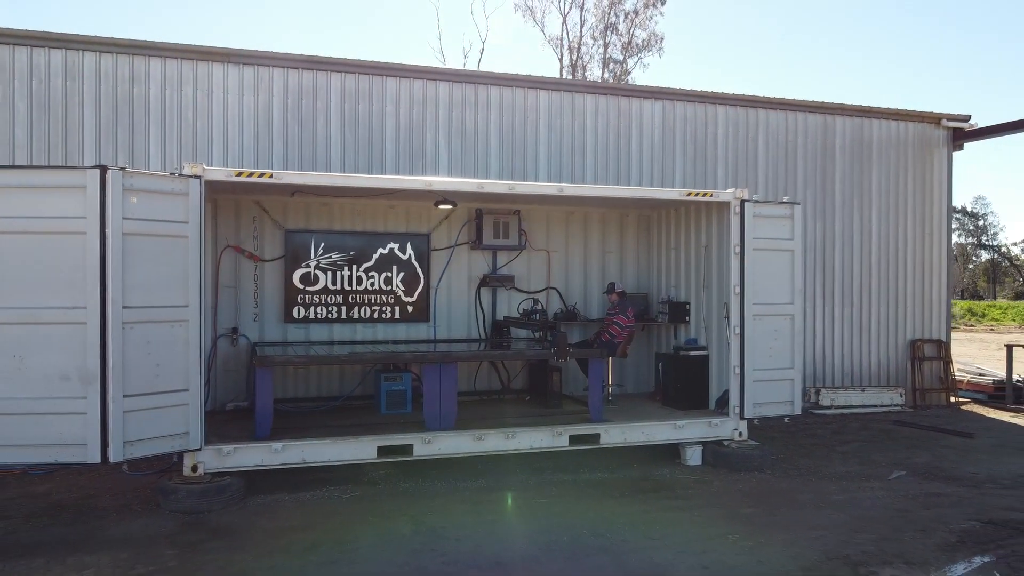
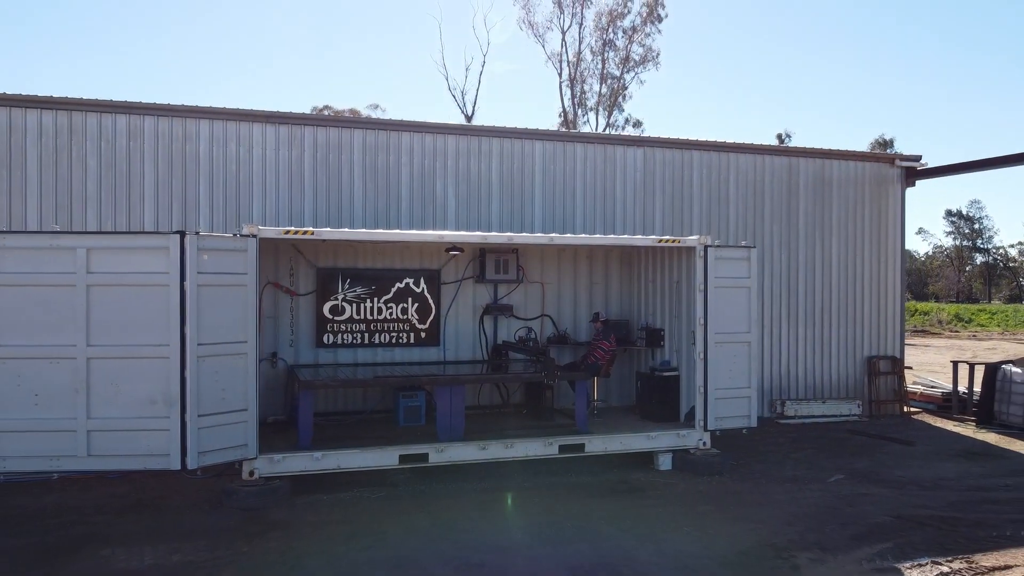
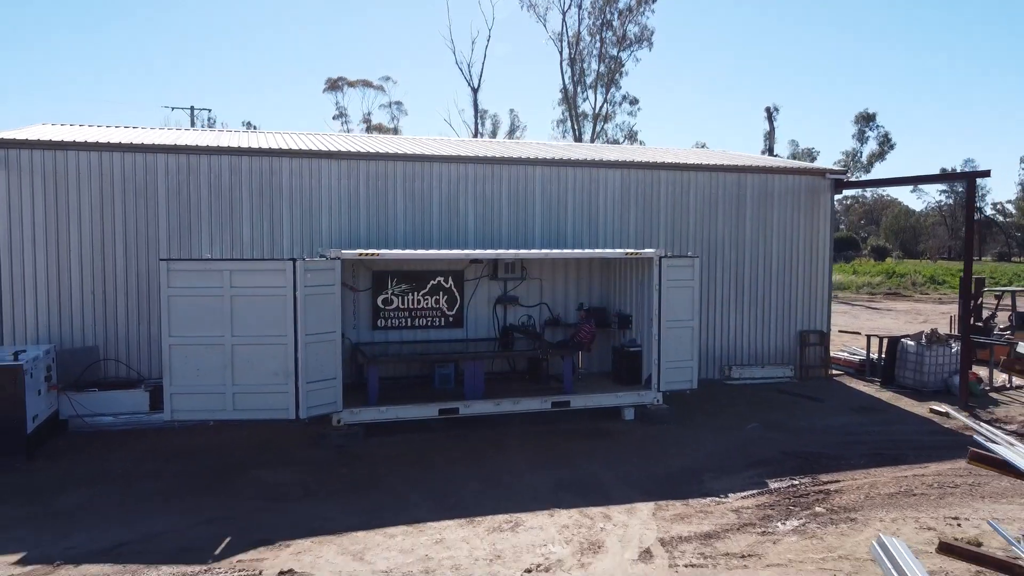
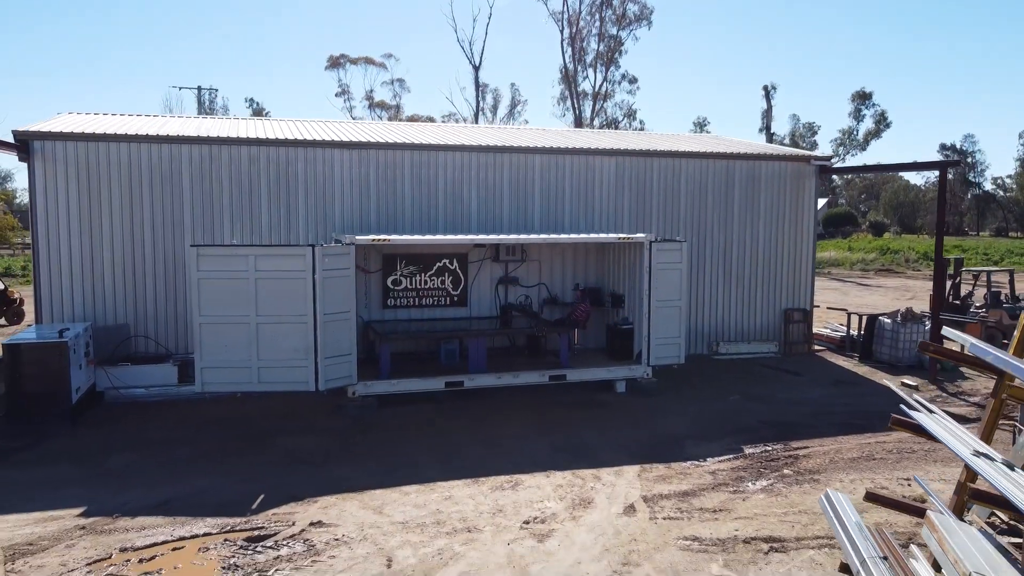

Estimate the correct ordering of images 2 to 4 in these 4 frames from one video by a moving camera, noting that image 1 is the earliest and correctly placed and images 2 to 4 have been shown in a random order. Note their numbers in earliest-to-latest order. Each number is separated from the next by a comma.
2, 3, 4
